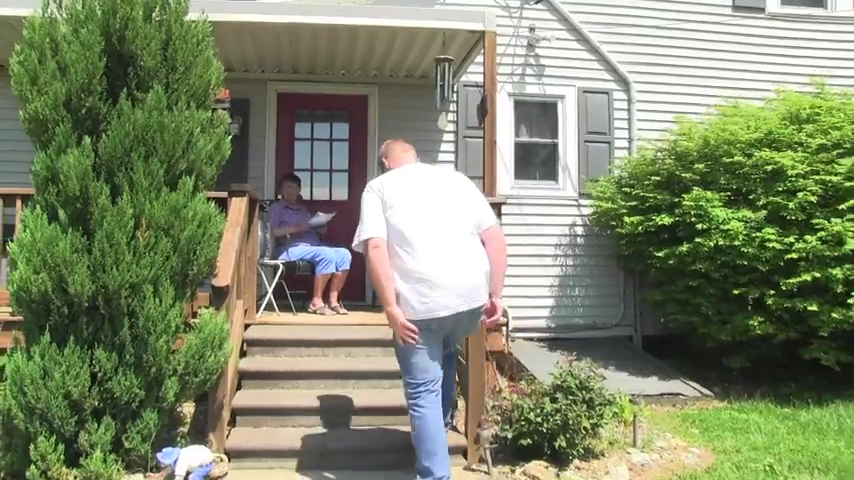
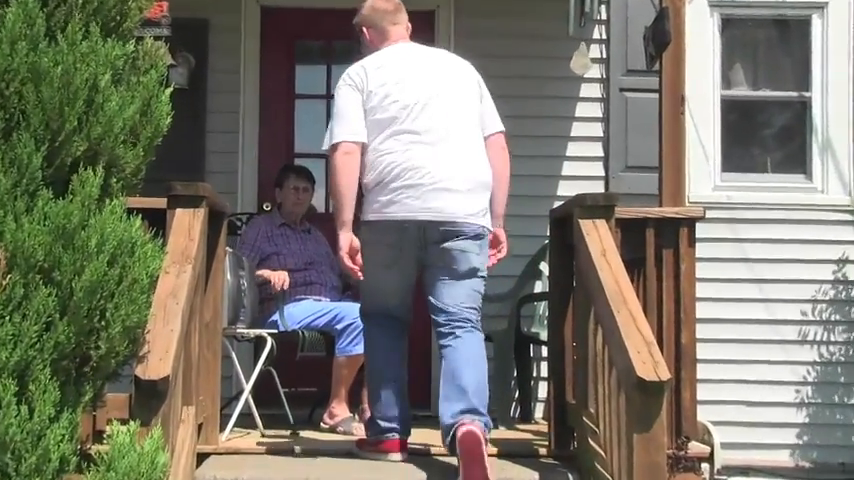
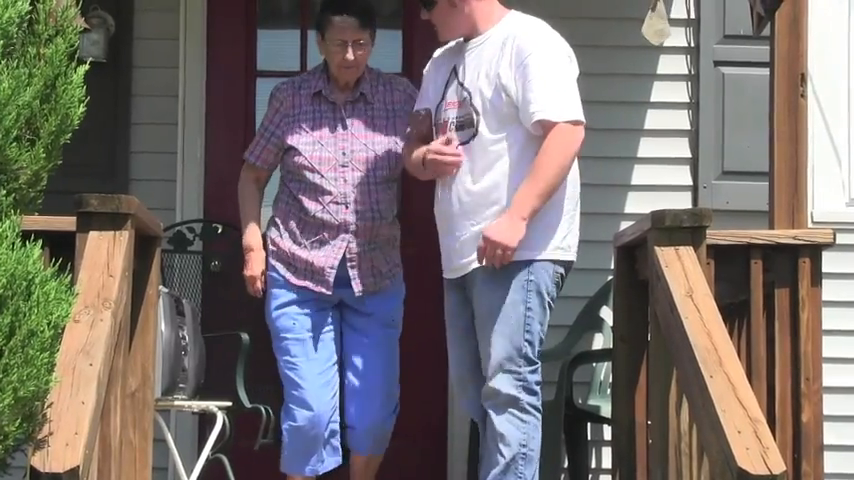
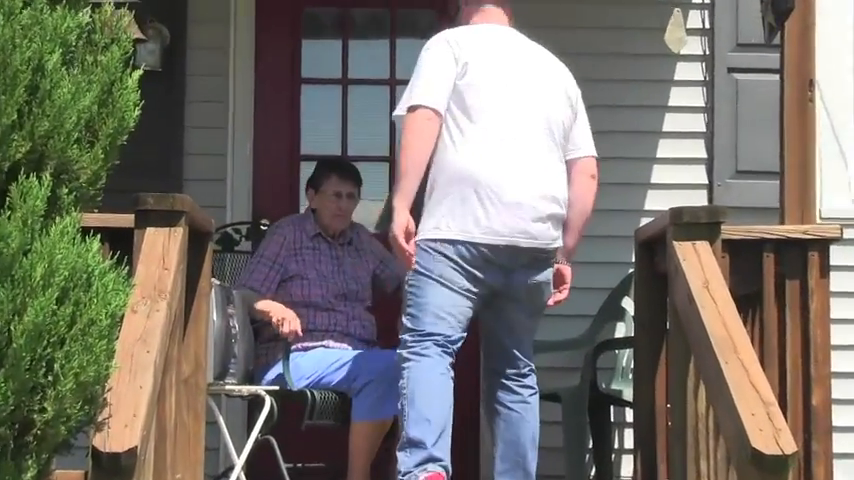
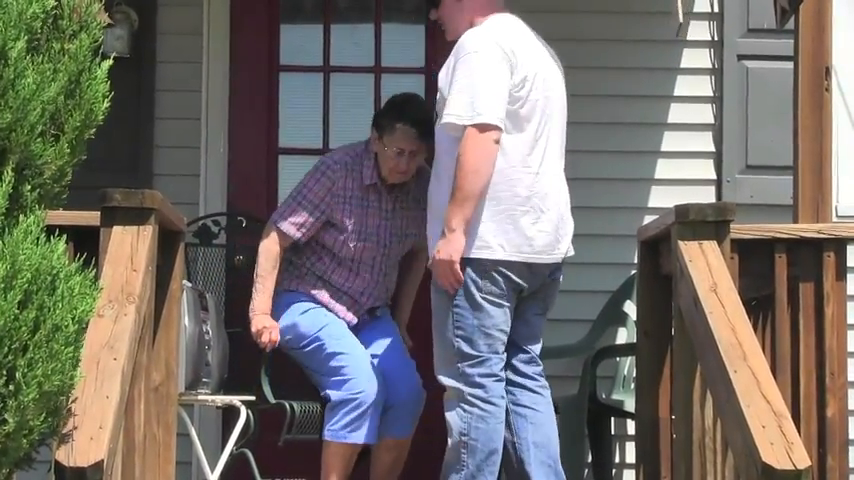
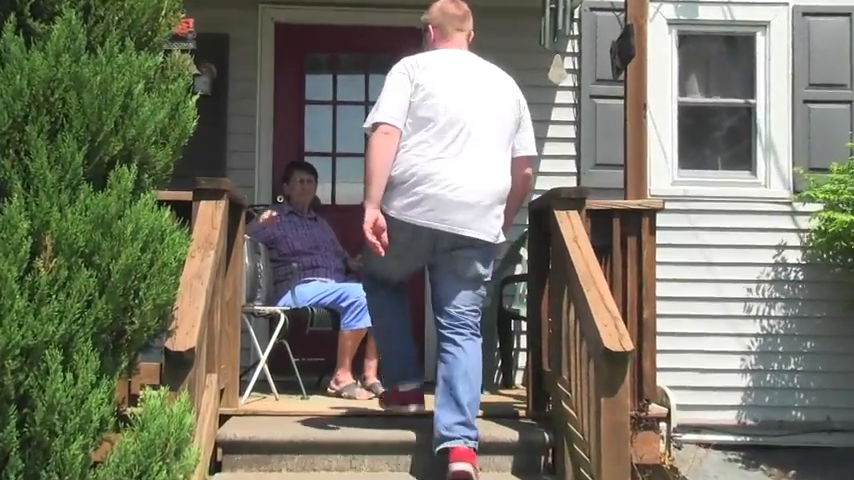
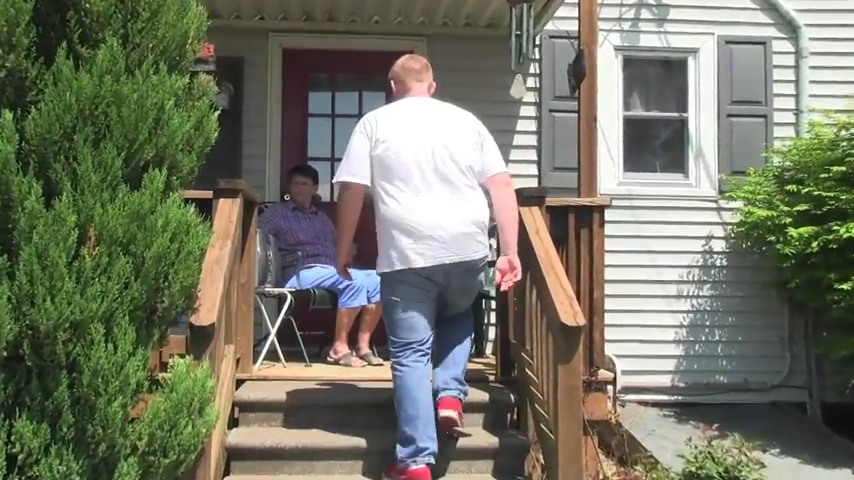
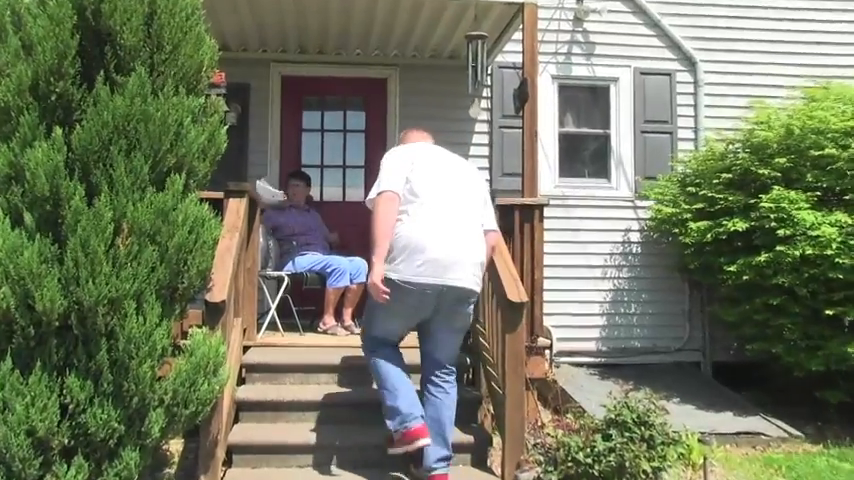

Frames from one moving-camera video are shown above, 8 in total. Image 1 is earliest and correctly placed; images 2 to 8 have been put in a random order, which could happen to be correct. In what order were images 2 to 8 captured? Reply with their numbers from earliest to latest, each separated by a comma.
8, 7, 6, 2, 4, 5, 3
